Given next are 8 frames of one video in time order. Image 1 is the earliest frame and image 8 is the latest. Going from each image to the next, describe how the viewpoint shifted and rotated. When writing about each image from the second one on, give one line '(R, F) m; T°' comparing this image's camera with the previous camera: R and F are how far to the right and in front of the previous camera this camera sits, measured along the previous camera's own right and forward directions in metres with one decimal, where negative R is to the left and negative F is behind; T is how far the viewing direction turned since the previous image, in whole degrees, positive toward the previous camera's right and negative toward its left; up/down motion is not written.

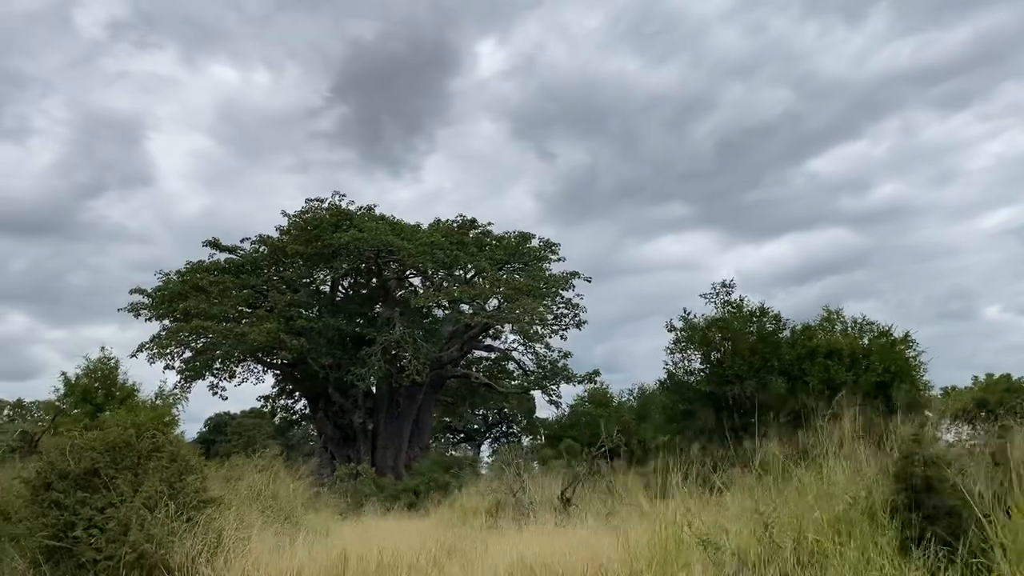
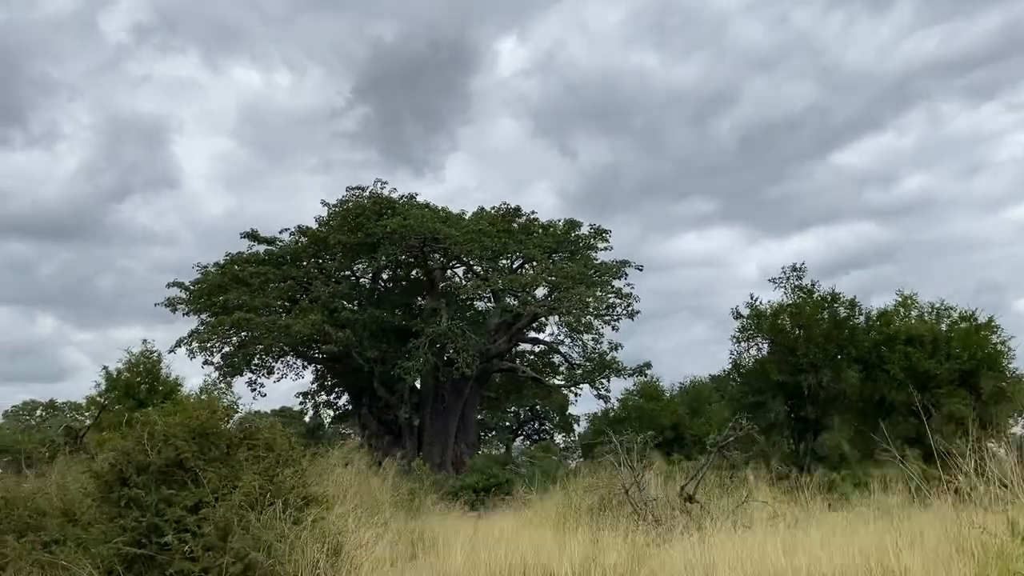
(-0.9, +1.2) m; -2°
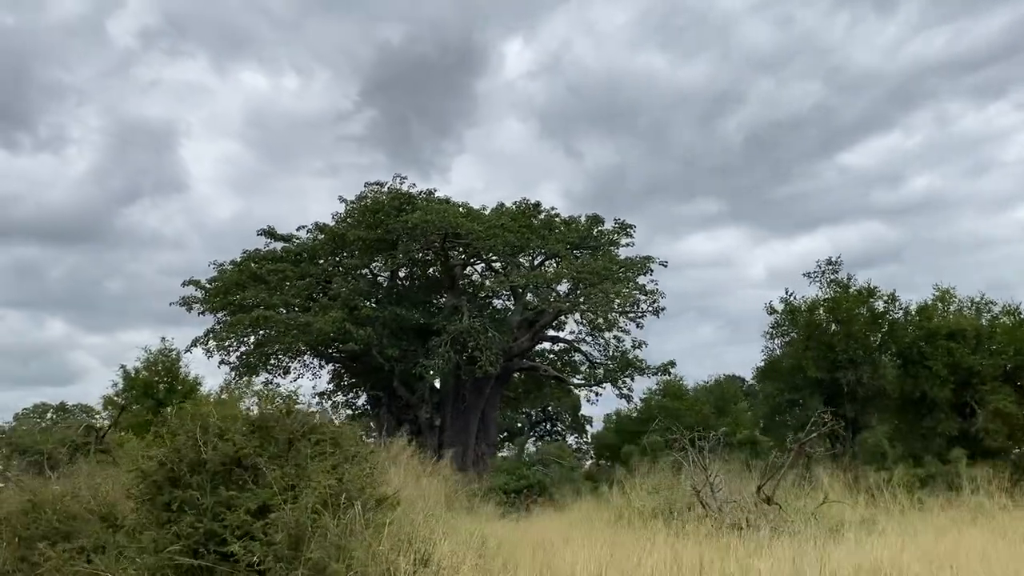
(-0.5, +0.7) m; 0°
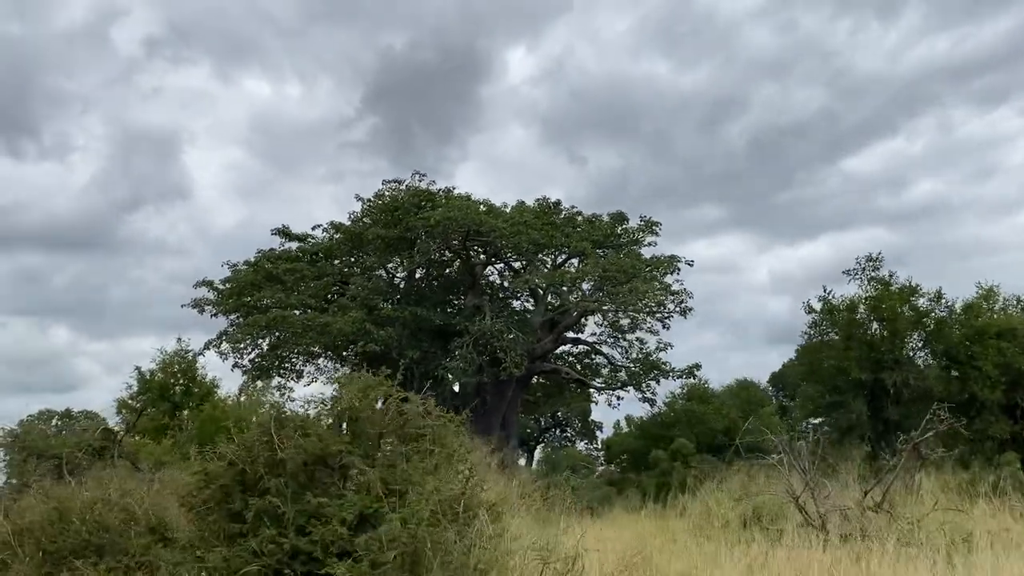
(-0.6, +0.9) m; 0°
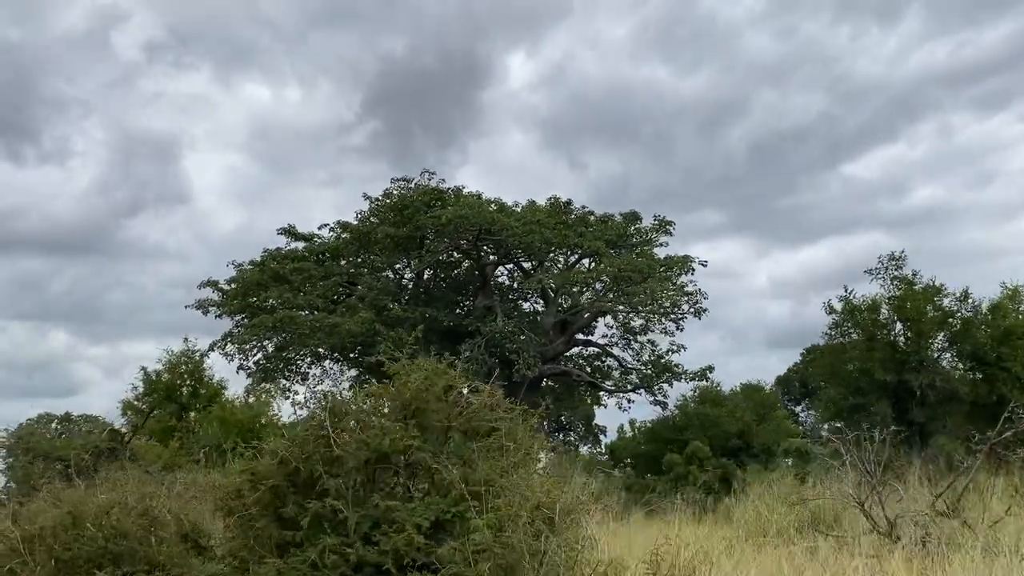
(-0.4, +0.5) m; 0°
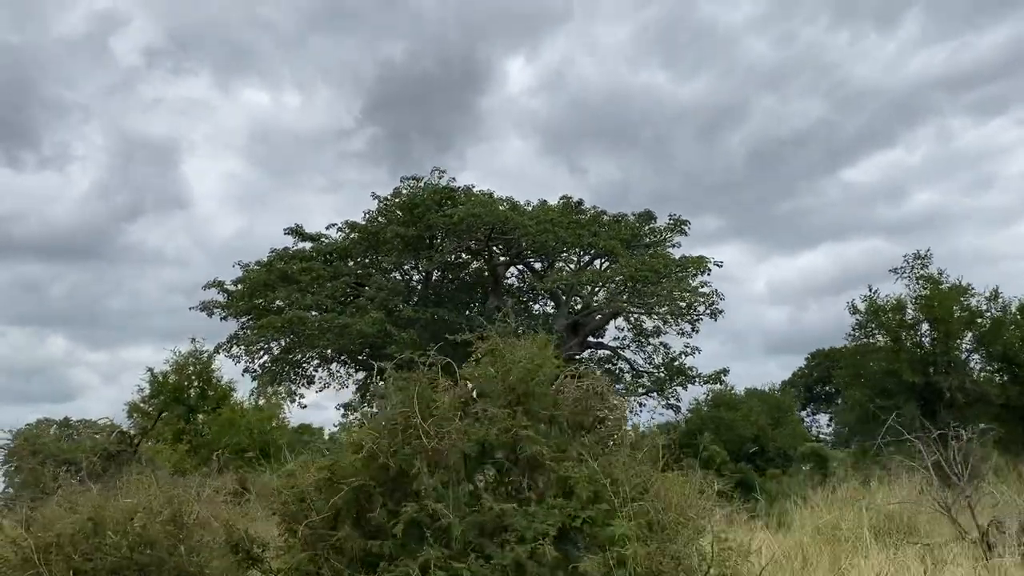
(-0.4, +0.6) m; 0°
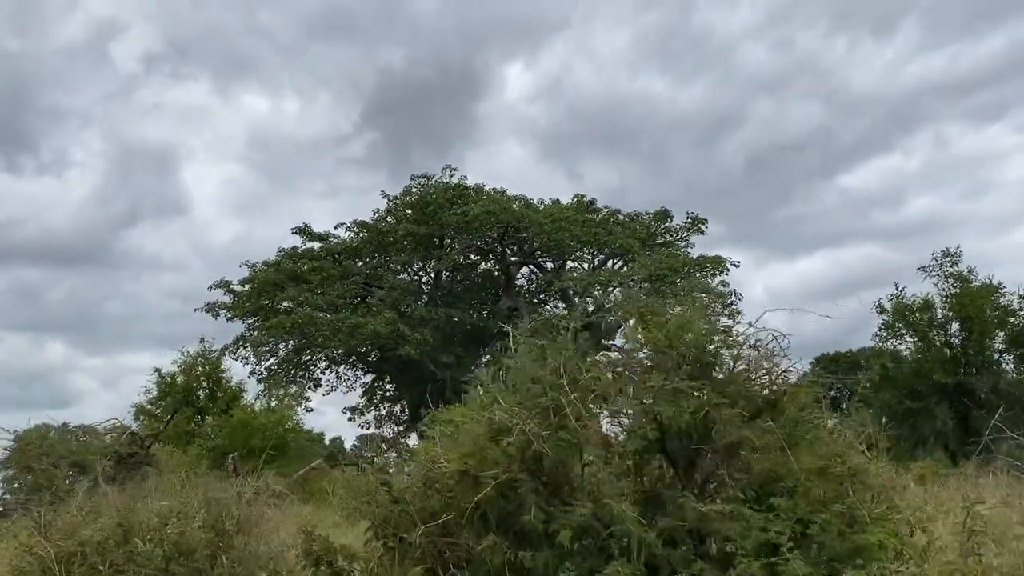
(-0.5, +0.6) m; 0°
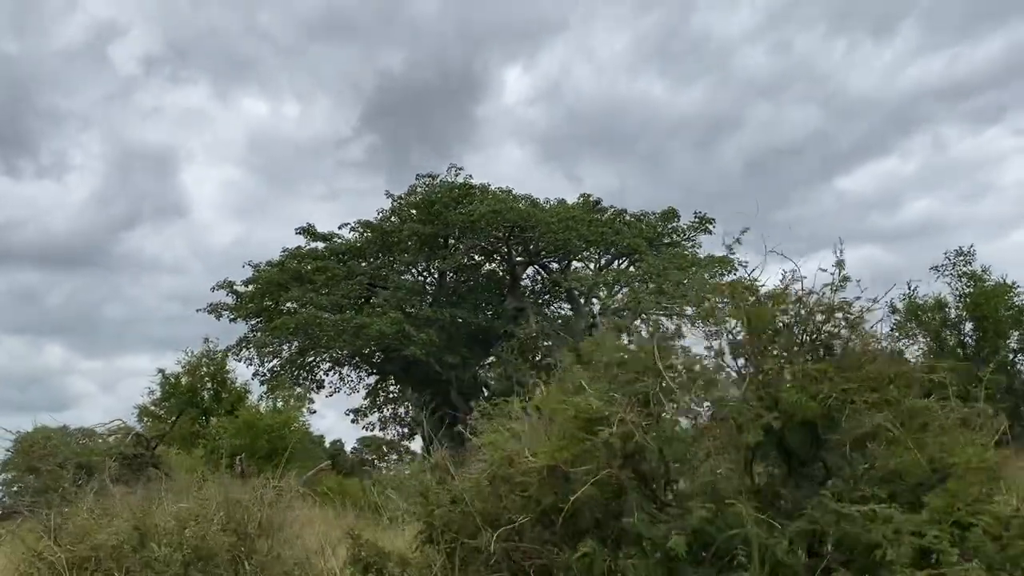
(-0.2, +0.3) m; 0°
